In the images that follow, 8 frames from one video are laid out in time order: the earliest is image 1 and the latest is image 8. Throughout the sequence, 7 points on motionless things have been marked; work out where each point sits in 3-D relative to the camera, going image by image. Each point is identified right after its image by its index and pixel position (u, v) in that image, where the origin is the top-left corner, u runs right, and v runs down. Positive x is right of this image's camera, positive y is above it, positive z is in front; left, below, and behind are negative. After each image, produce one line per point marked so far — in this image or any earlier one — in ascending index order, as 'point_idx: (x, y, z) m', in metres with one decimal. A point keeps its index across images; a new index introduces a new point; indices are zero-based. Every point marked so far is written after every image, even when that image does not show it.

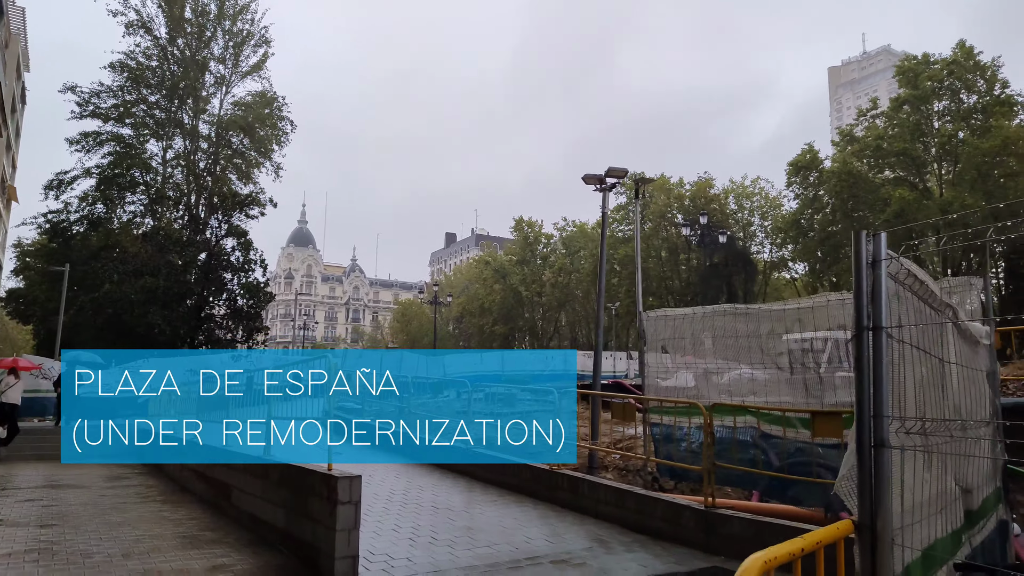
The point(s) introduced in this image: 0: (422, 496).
0: (-0.9, -2.1, +7.1) m
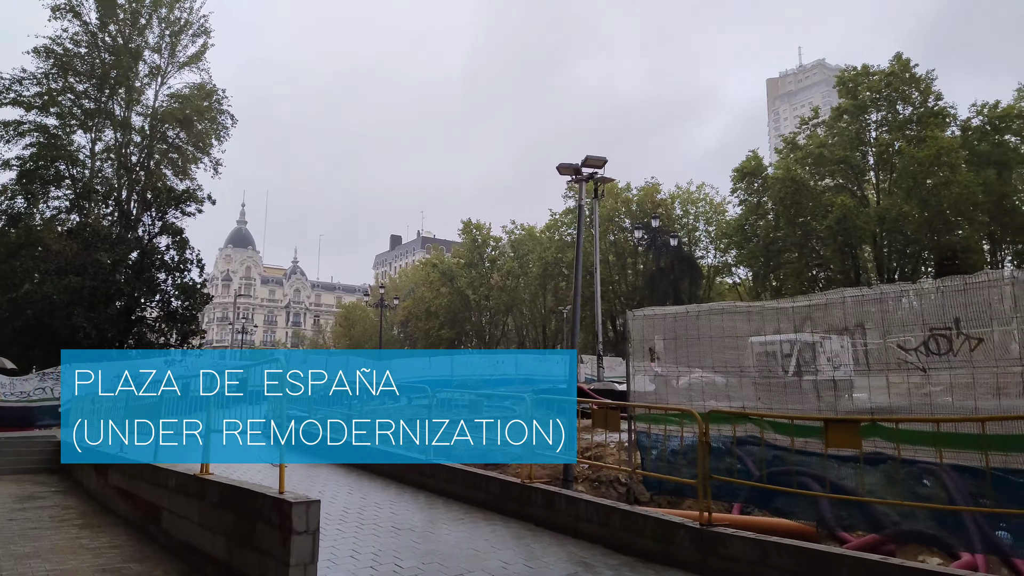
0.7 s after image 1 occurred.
0: (-1.2, -2.1, +6.4) m
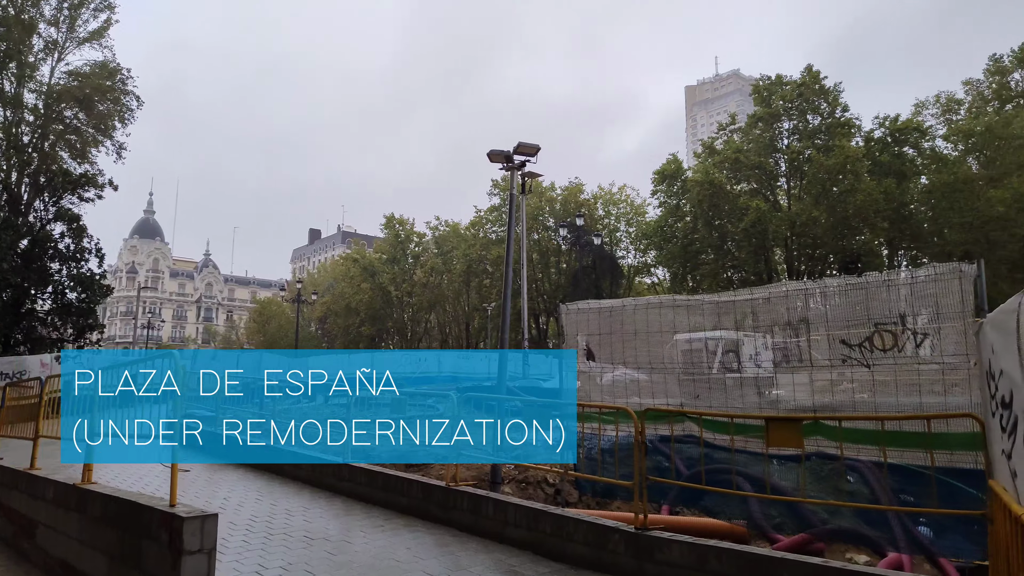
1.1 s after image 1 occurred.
0: (-1.9, -2.0, +5.9) m
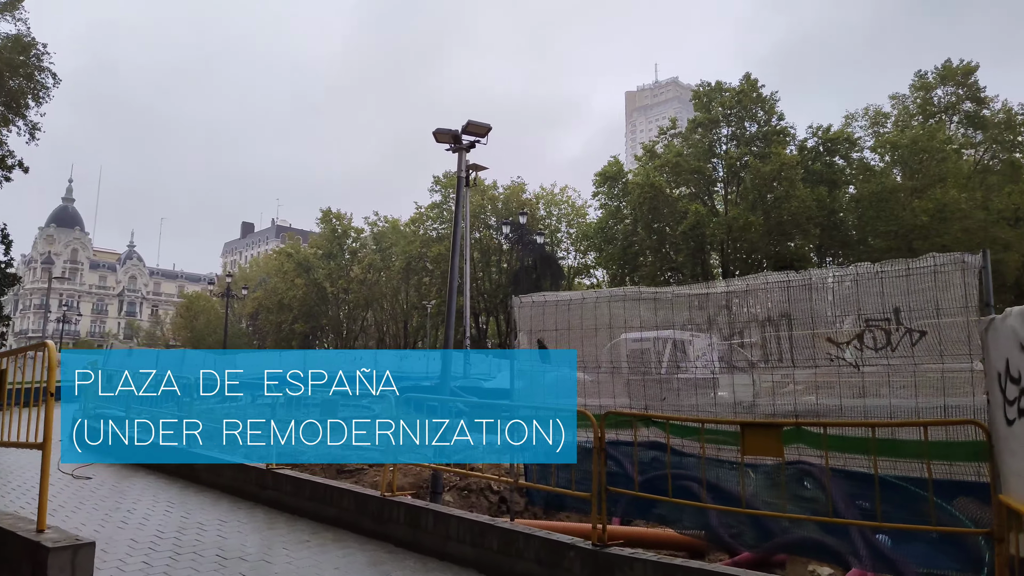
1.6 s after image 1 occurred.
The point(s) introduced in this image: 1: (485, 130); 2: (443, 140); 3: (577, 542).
0: (-2.3, -1.9, +5.2) m
1: (-0.2, +1.4, +6.0) m
2: (-0.6, +1.3, +6.0) m
3: (+0.4, -1.5, +4.2) m
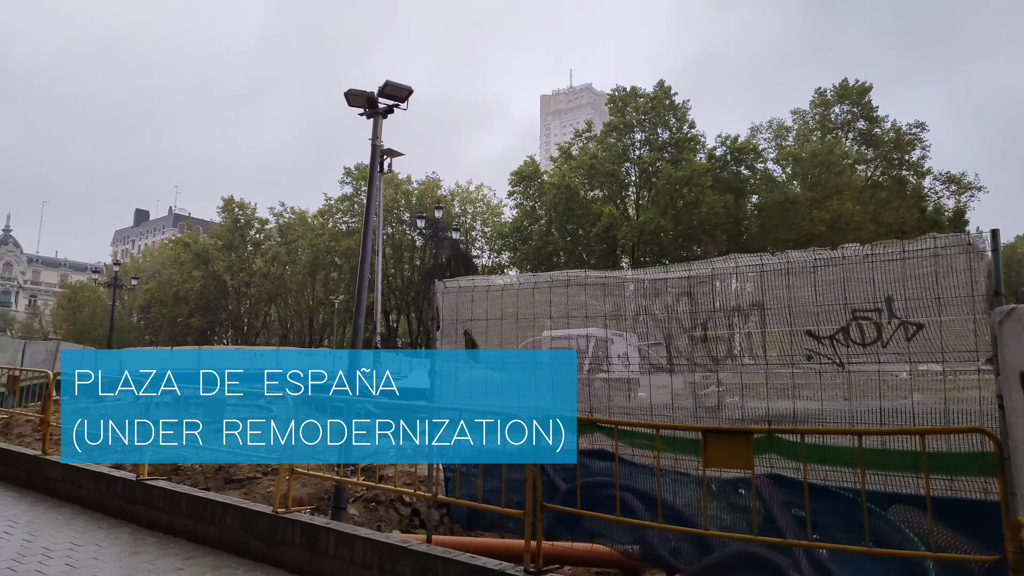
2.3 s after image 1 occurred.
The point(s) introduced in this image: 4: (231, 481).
0: (-2.8, -1.7, +4.3) m
1: (-0.8, +1.5, +5.4) m
2: (-1.2, +1.4, +5.3) m
3: (0.0, -1.4, +3.5) m
4: (-2.7, -1.8, +6.8) m
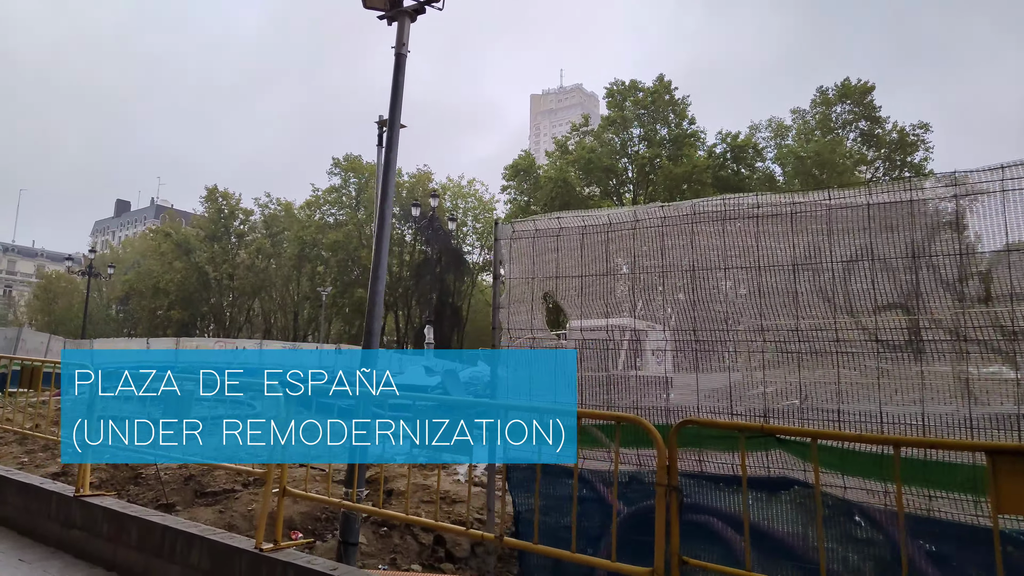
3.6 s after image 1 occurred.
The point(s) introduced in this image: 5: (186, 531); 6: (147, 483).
0: (-2.5, -1.5, +3.0) m
1: (-0.4, +1.7, +4.1) m
2: (-0.8, +1.6, +4.0) m
3: (+0.3, -1.2, +2.3) m
4: (-2.4, -1.6, +5.4) m
5: (-1.6, -1.2, +3.6) m
6: (-3.0, -1.6, +5.9) m
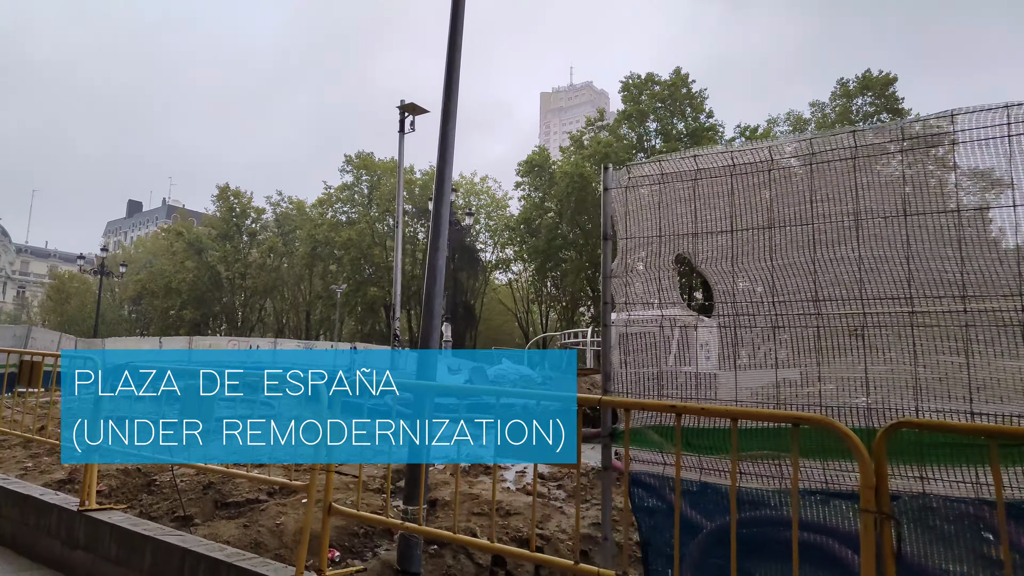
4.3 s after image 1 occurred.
0: (-2.1, -1.4, +2.4) m
1: (-0.1, +1.8, +3.5) m
2: (-0.4, +1.7, +3.4) m
3: (+0.7, -1.1, +1.7) m
4: (-2.0, -1.5, +4.9) m
5: (-1.3, -1.1, +3.0) m
6: (-2.6, -1.5, +5.3) m
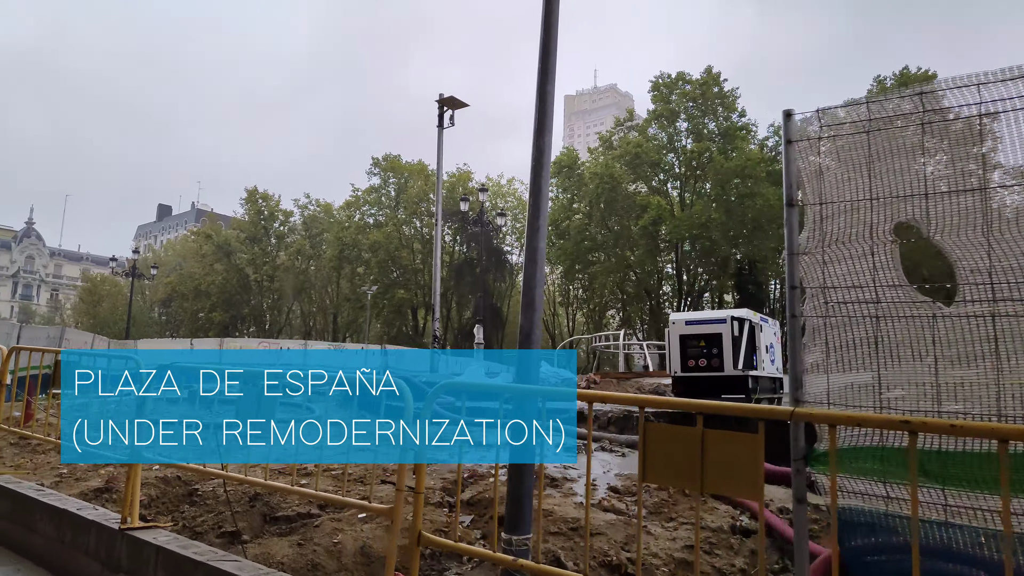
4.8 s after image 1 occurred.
0: (-1.7, -1.3, +2.0) m
1: (+0.4, +1.8, +3.0) m
2: (0.0, +1.8, +2.9) m
3: (+1.1, -1.0, +1.2) m
4: (-1.5, -1.4, +4.5) m
5: (-0.9, -1.1, +2.6) m
6: (-2.1, -1.5, +4.9) m
